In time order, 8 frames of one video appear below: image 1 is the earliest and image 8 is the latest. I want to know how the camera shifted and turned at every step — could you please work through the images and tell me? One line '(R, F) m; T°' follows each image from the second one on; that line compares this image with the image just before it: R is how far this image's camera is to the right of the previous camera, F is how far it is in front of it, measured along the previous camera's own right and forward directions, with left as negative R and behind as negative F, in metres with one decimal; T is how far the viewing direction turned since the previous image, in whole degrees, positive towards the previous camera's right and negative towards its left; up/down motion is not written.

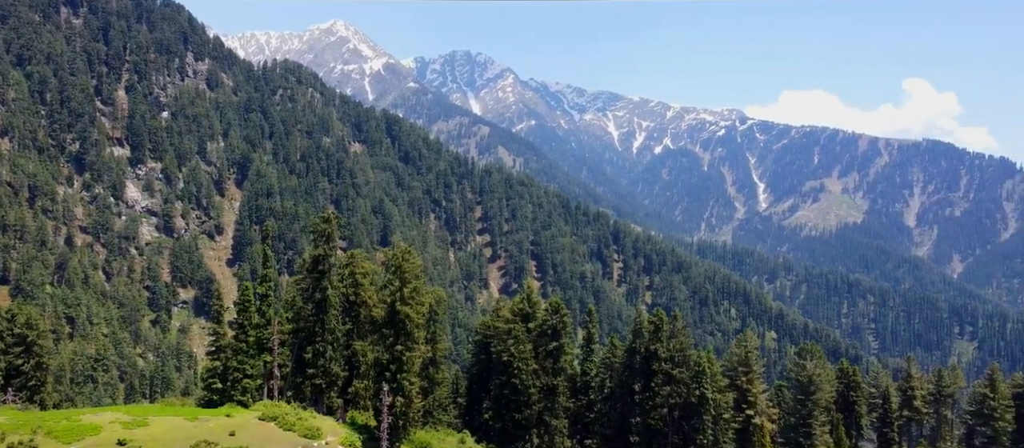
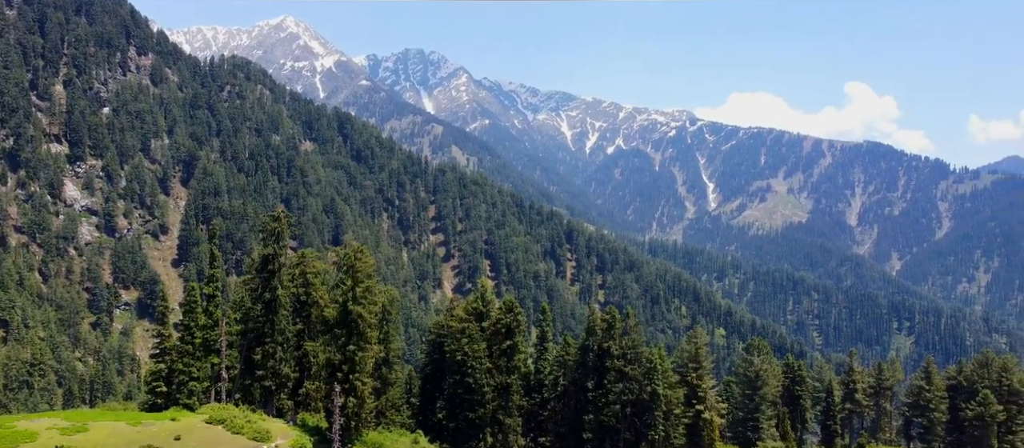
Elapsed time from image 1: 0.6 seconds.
(+0.1, +1.1) m; +3°
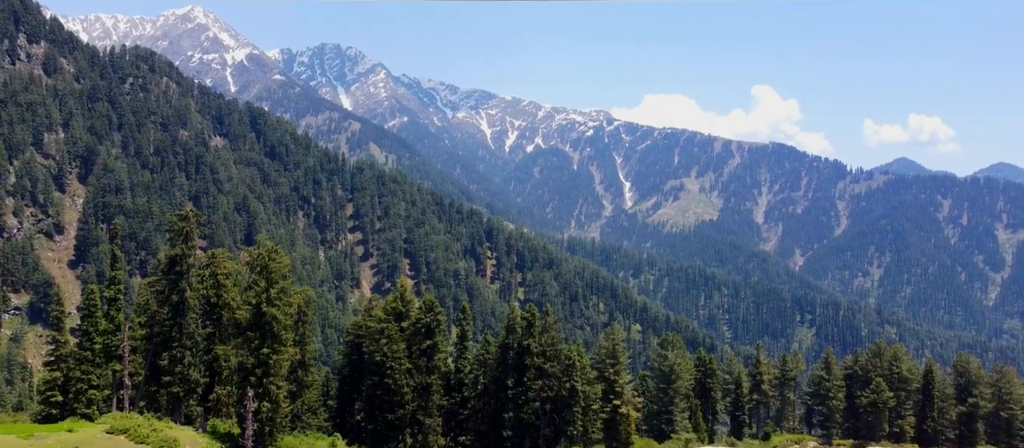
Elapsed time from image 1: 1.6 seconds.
(+0.1, +2.8) m; +5°
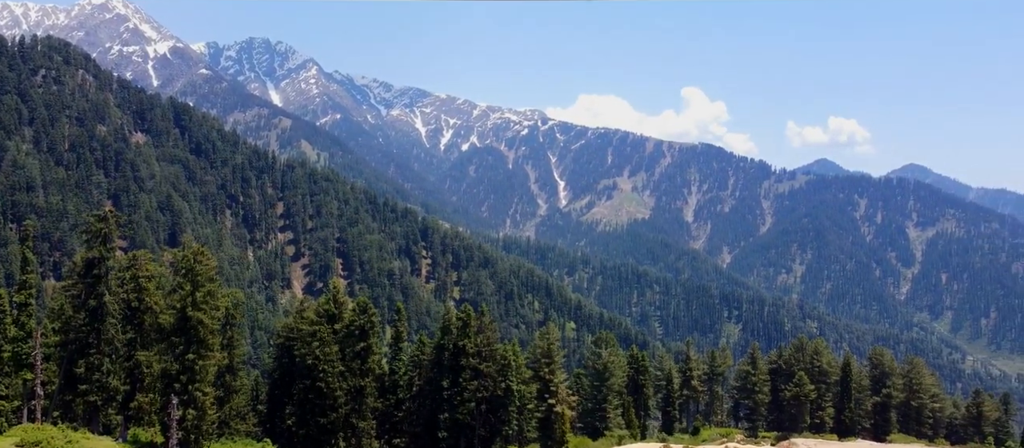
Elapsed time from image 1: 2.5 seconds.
(-0.1, +3.3) m; +4°
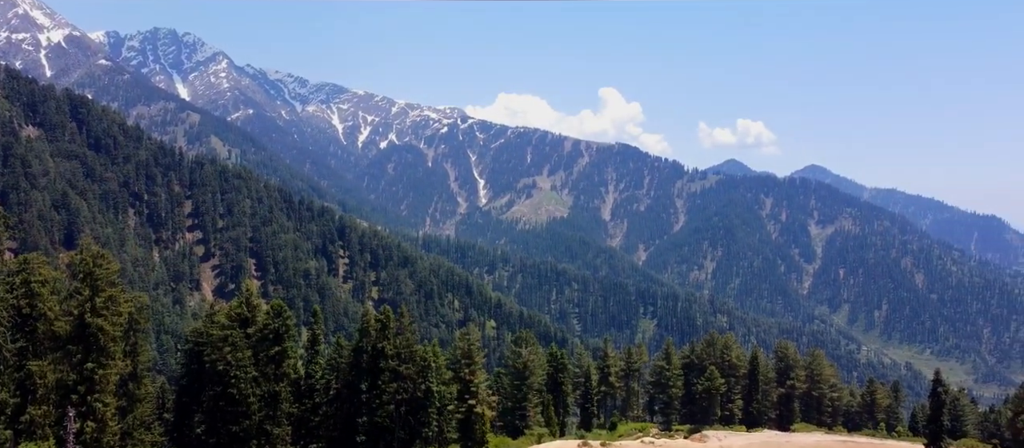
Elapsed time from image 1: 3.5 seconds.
(-0.1, +5.0) m; +5°
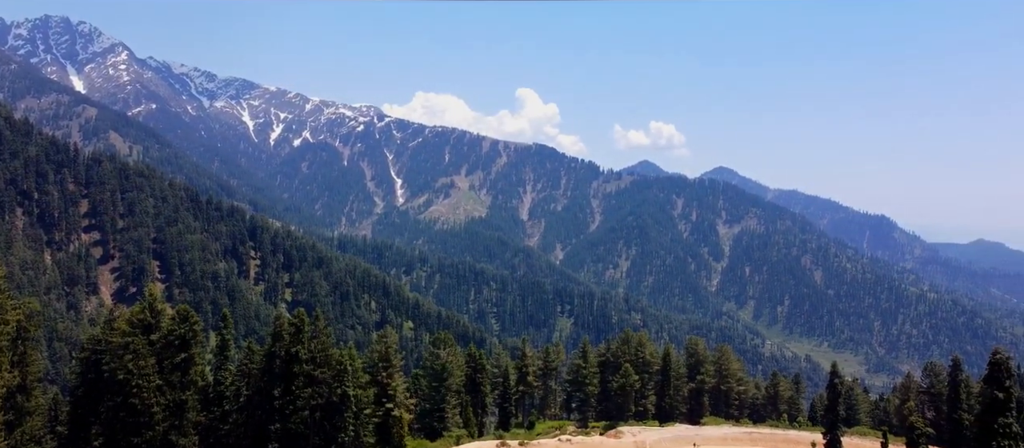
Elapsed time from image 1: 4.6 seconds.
(+0.1, +6.1) m; +5°
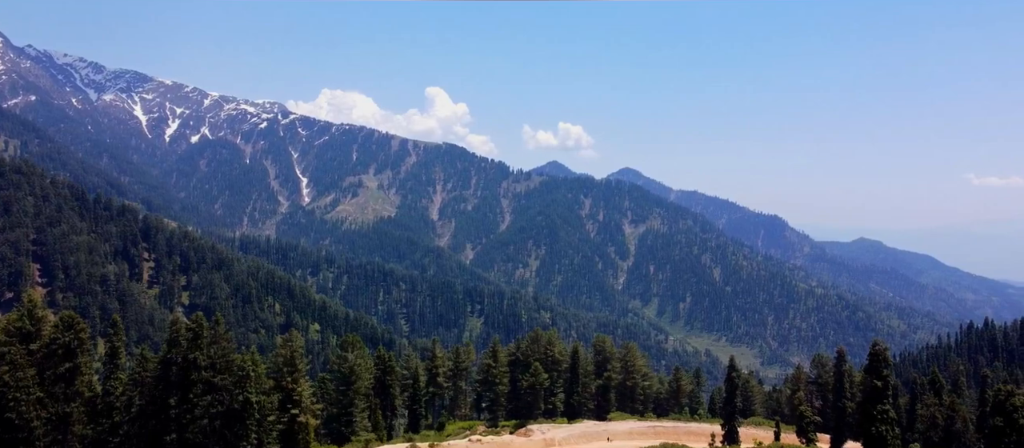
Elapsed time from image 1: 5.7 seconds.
(+0.4, +8.3) m; +5°
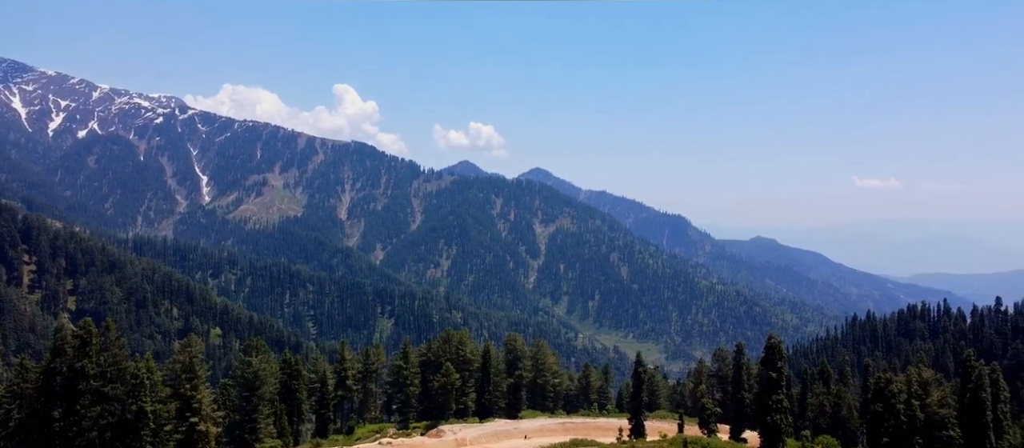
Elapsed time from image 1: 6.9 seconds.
(+0.9, +10.0) m; +5°
